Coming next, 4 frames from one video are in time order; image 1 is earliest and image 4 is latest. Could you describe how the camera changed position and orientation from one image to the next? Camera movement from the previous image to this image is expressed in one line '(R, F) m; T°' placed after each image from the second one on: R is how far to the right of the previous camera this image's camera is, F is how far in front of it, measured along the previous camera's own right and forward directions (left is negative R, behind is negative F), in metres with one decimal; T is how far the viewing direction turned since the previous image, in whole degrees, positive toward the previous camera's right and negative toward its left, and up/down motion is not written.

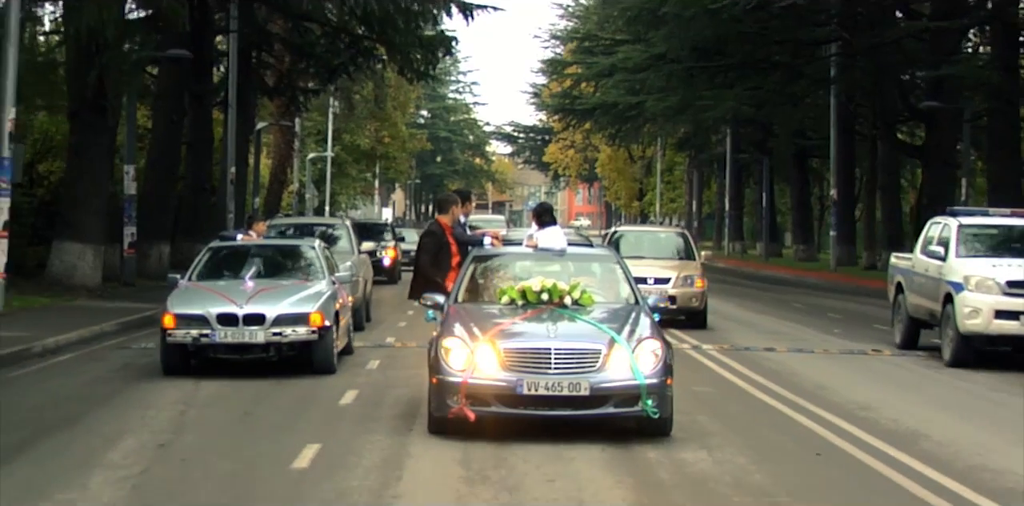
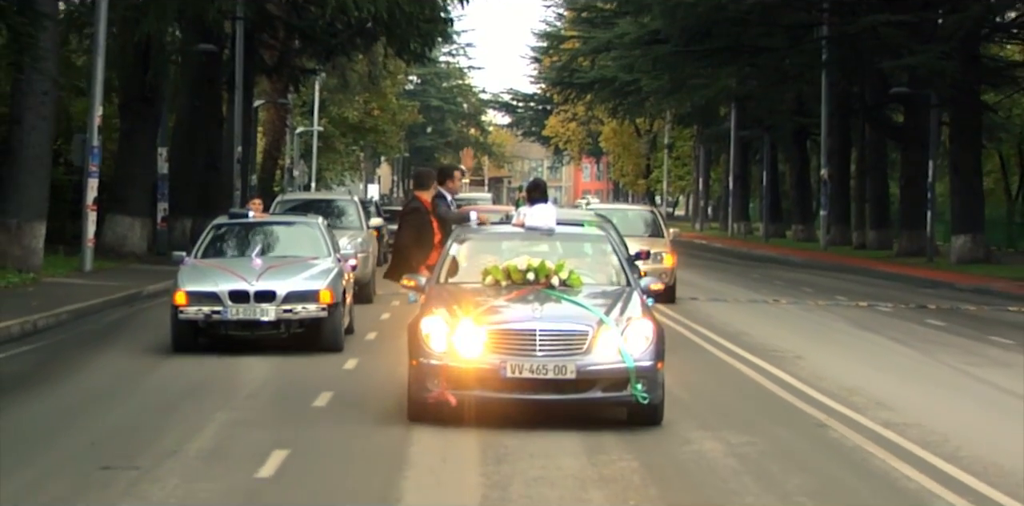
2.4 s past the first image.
(+0.1, +0.3) m; 0°
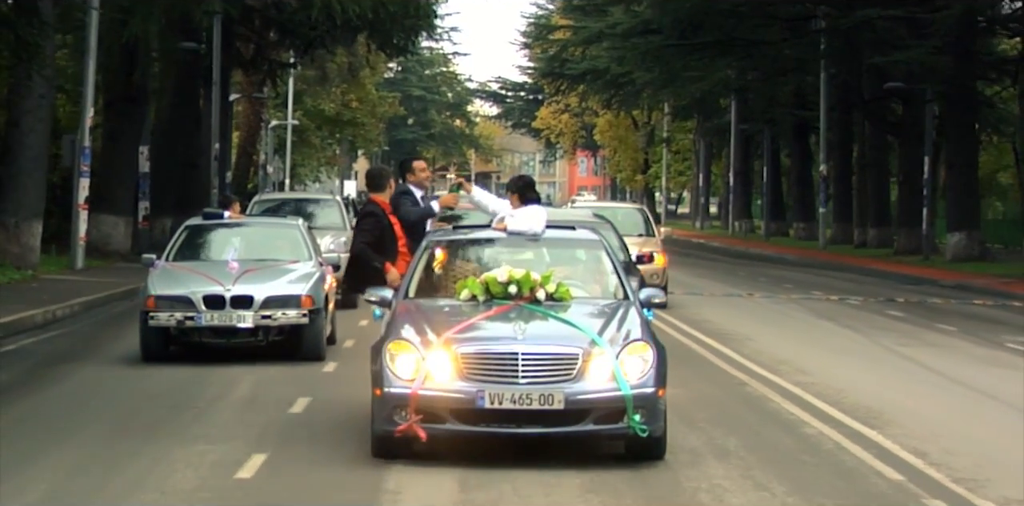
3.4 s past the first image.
(+0.1, +1.3) m; 0°
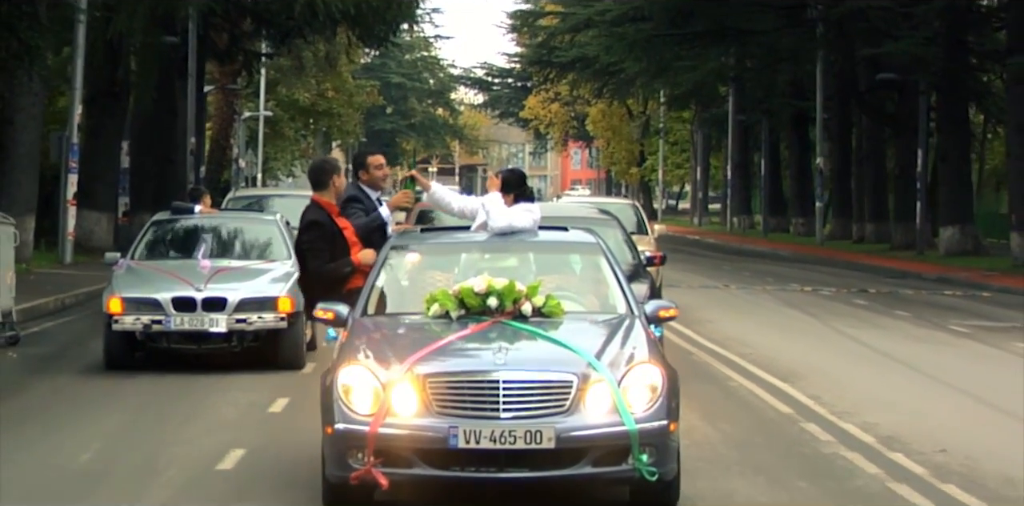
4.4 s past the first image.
(0.0, +1.3) m; 0°
